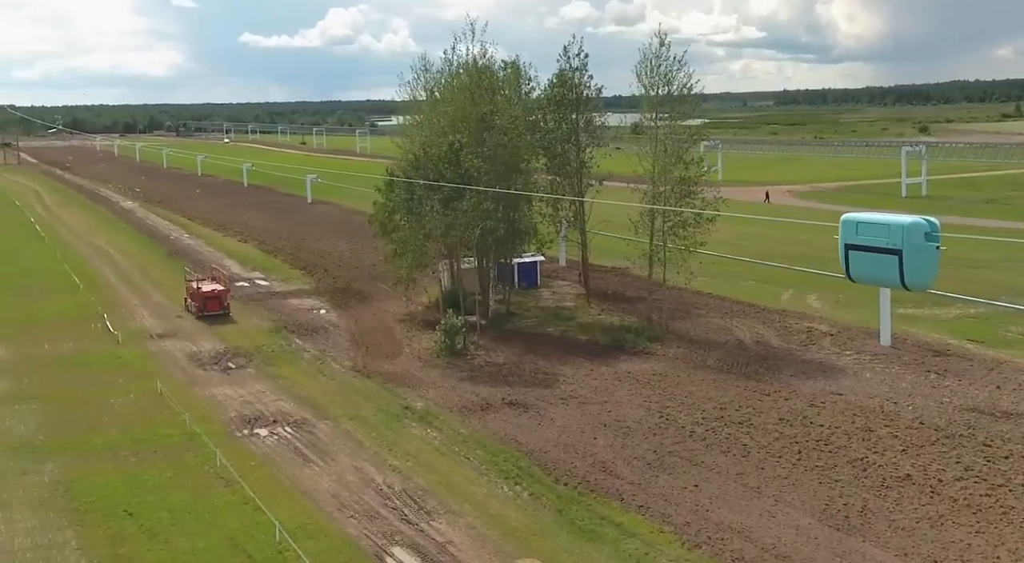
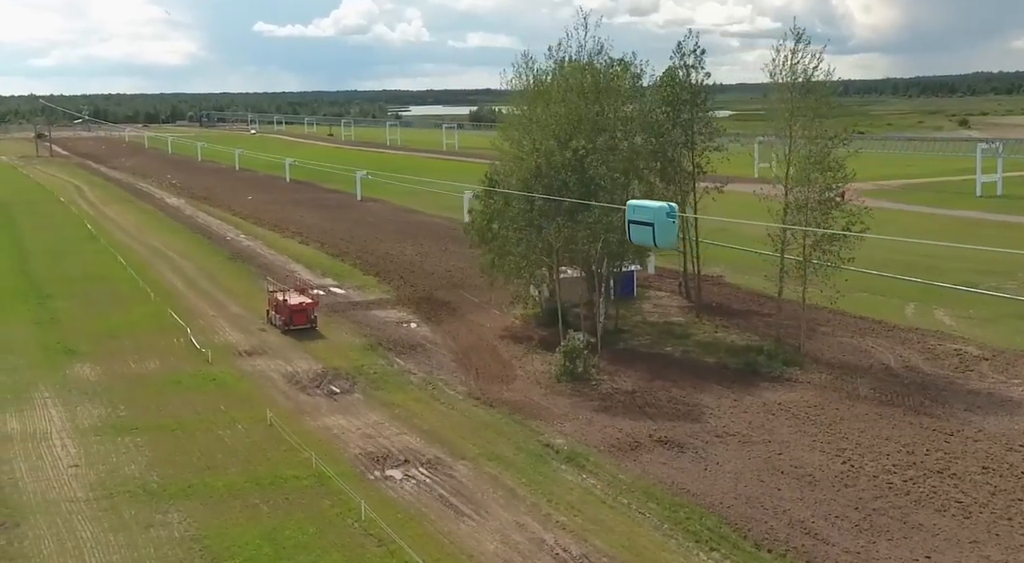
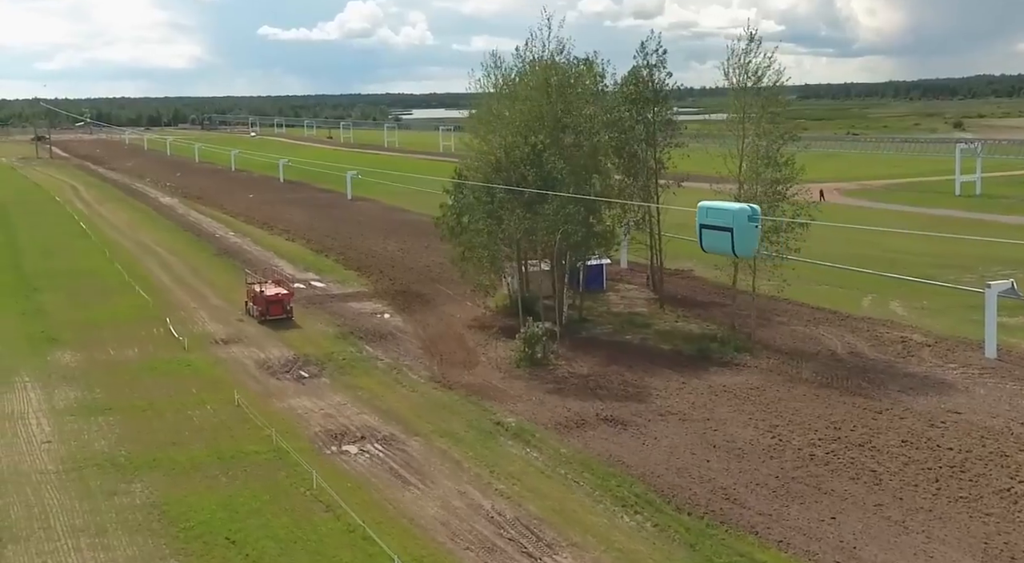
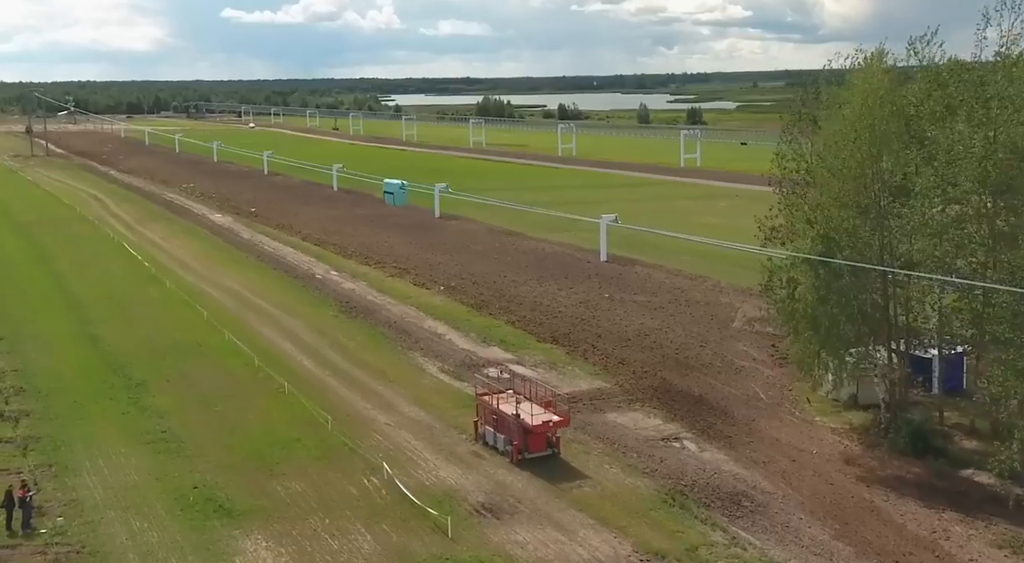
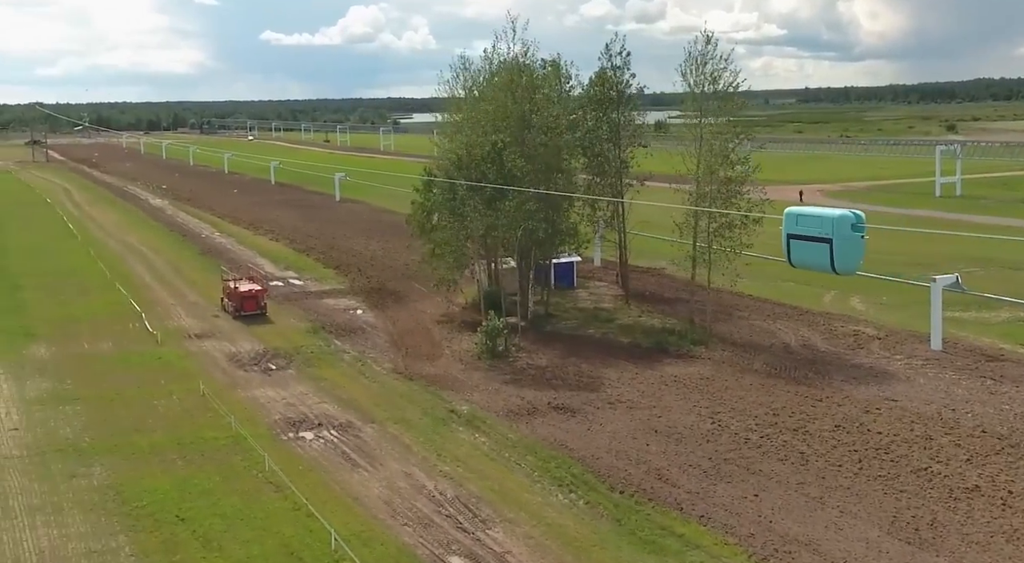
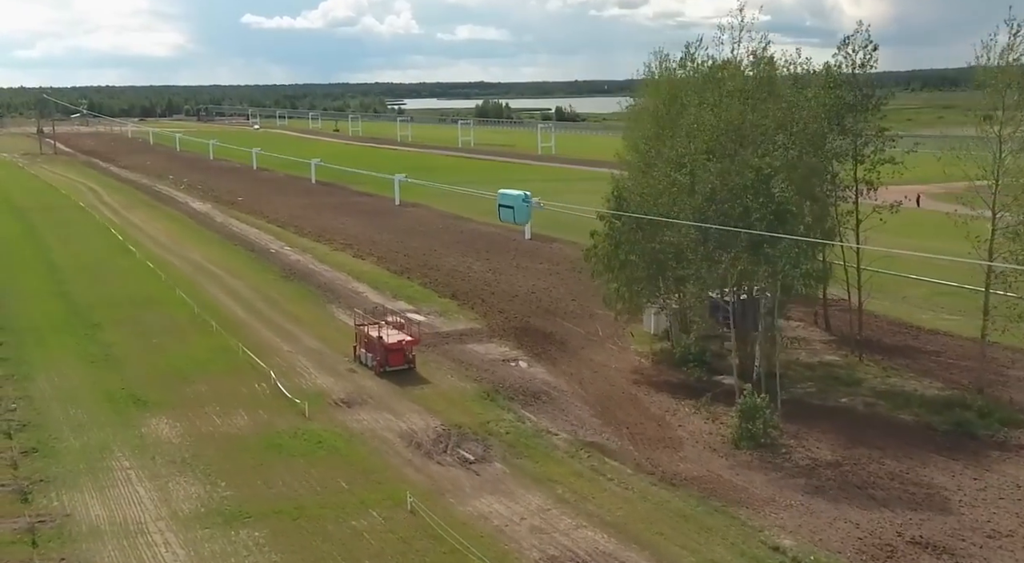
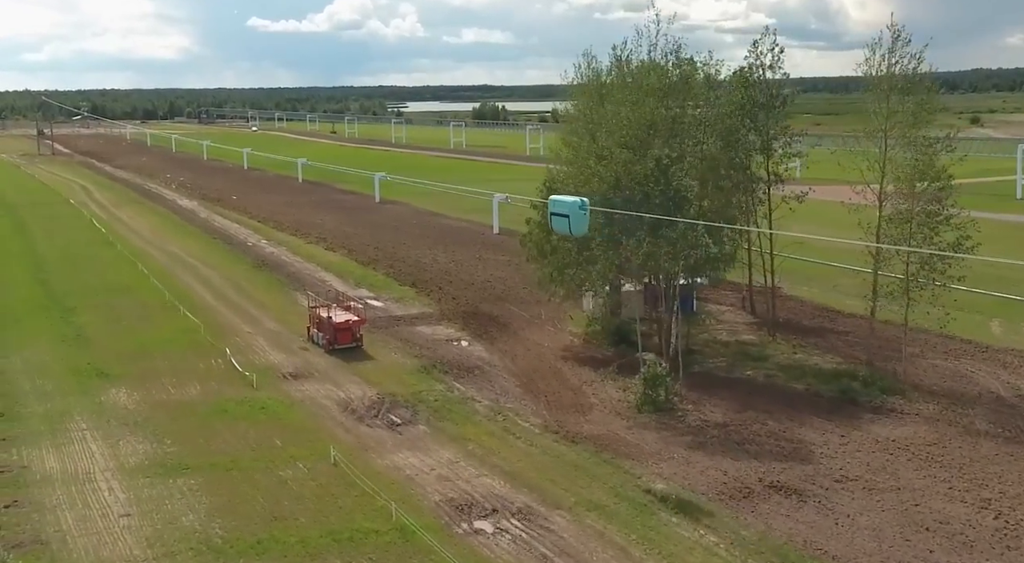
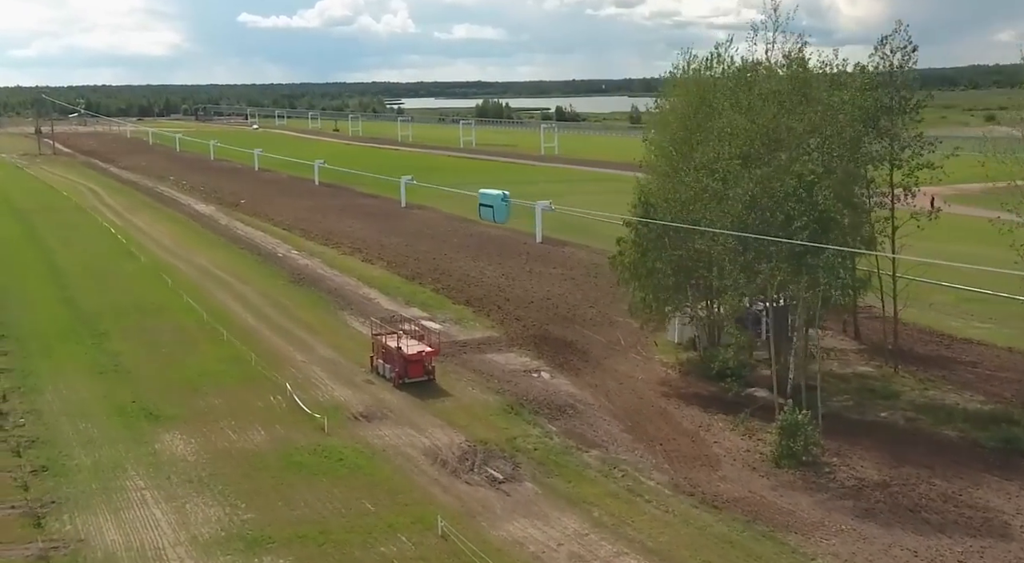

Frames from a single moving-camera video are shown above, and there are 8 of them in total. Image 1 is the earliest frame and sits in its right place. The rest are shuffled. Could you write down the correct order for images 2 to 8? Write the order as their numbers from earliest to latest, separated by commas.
5, 3, 2, 7, 6, 8, 4
